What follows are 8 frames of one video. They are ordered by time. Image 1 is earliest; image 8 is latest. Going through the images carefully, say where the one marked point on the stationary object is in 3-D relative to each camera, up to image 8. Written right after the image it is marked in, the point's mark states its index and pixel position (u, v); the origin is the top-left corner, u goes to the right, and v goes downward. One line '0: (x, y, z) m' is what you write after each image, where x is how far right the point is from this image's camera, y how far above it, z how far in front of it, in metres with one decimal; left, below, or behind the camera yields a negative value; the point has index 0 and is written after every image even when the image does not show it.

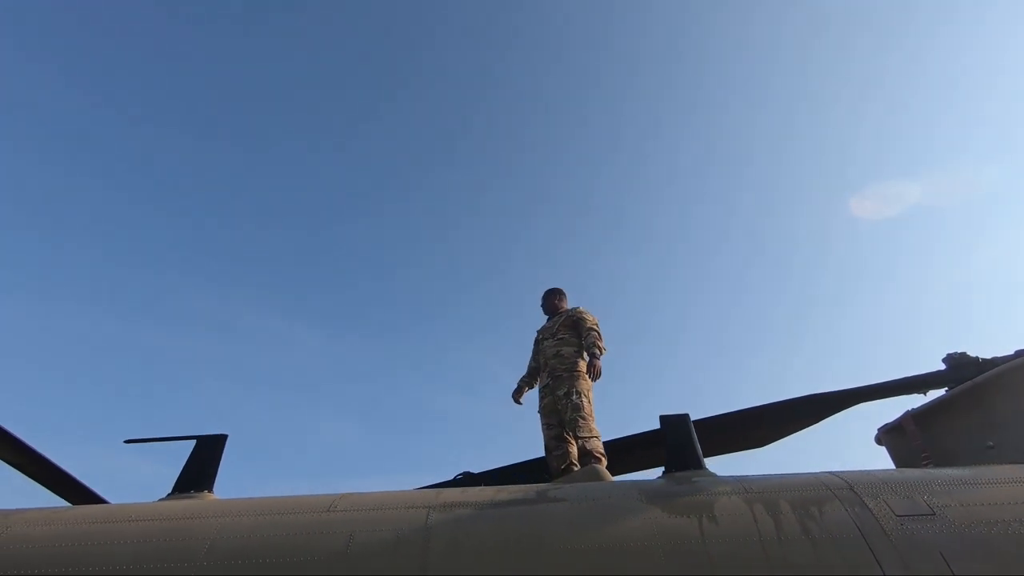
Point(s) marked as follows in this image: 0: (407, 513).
0: (-0.5, -1.1, +2.7) m
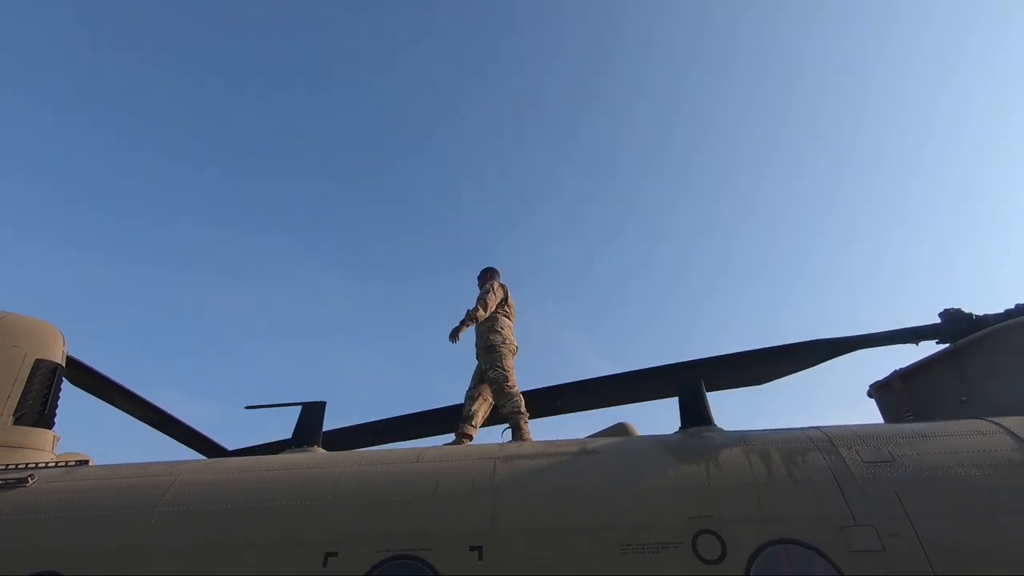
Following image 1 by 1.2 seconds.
0: (-0.2, -1.2, +3.5) m
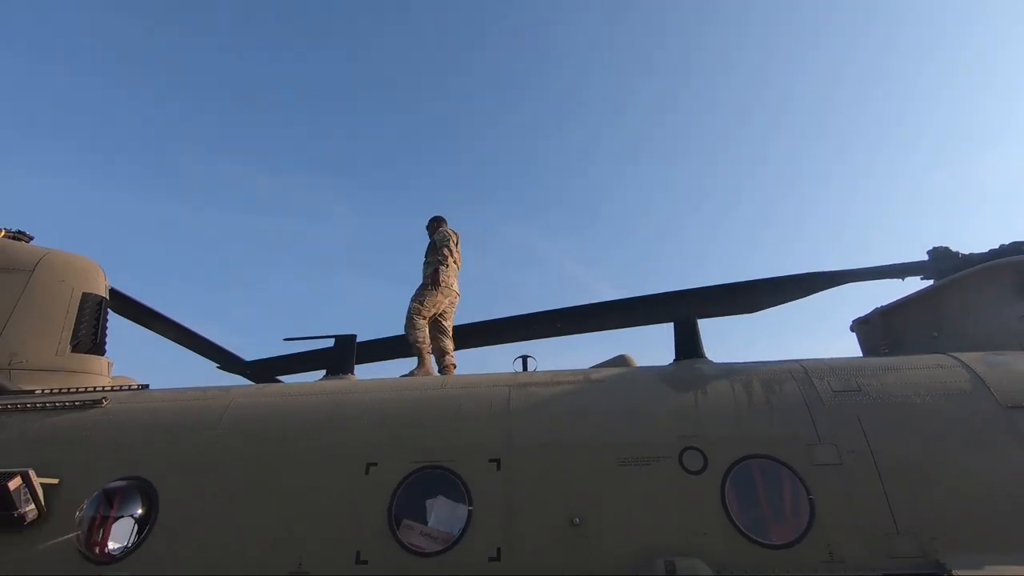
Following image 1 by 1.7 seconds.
0: (-0.1, -0.8, +4.0) m
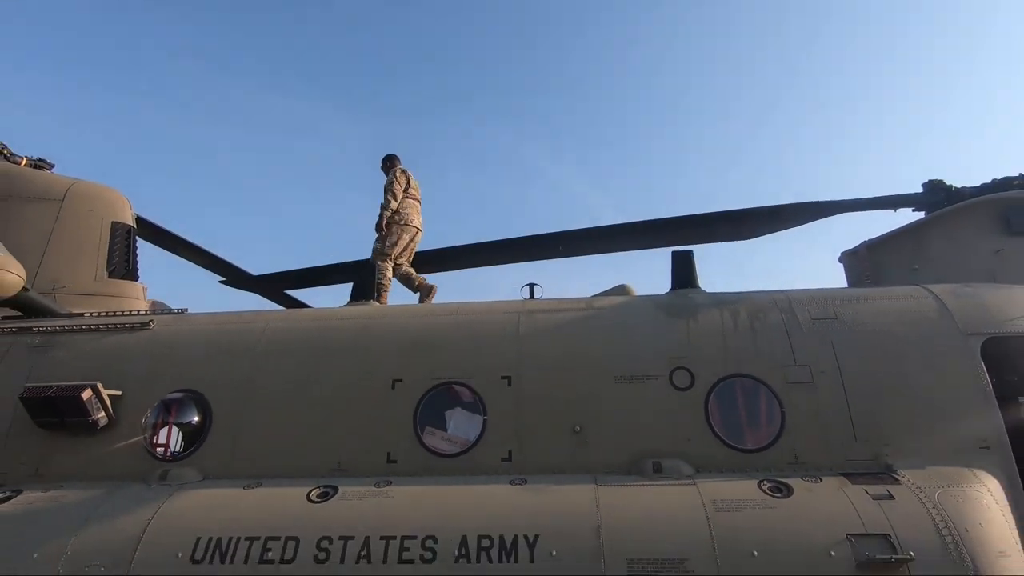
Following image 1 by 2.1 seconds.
0: (0.0, -0.2, +4.4) m
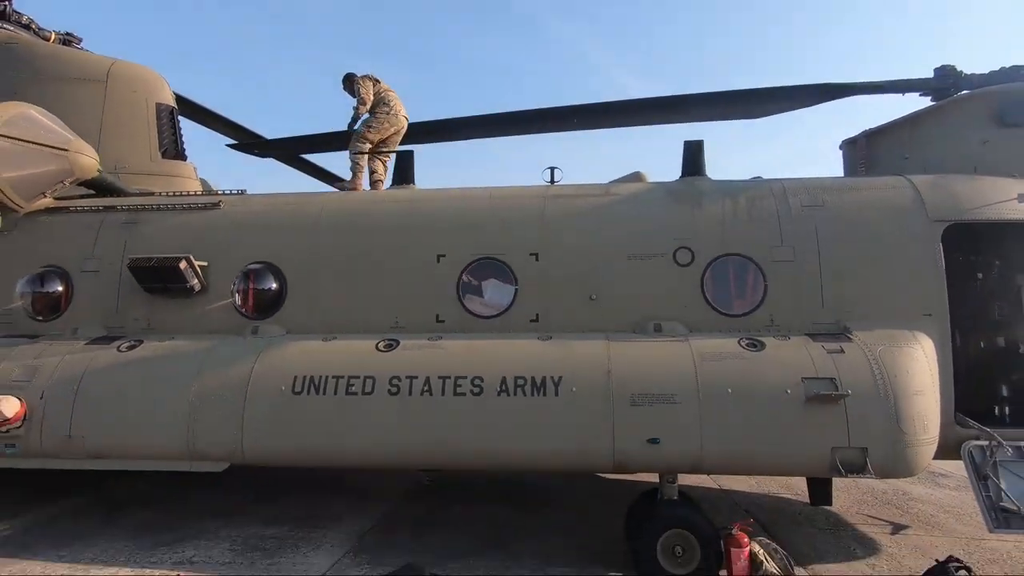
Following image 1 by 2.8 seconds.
0: (+0.2, +0.8, +5.0) m
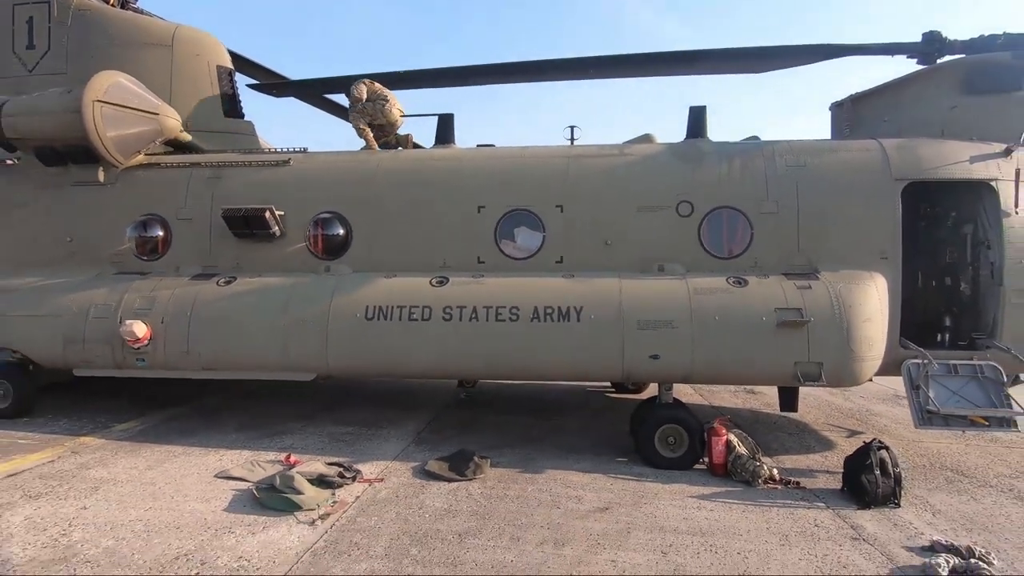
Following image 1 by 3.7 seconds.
0: (+0.5, +1.4, +5.9) m
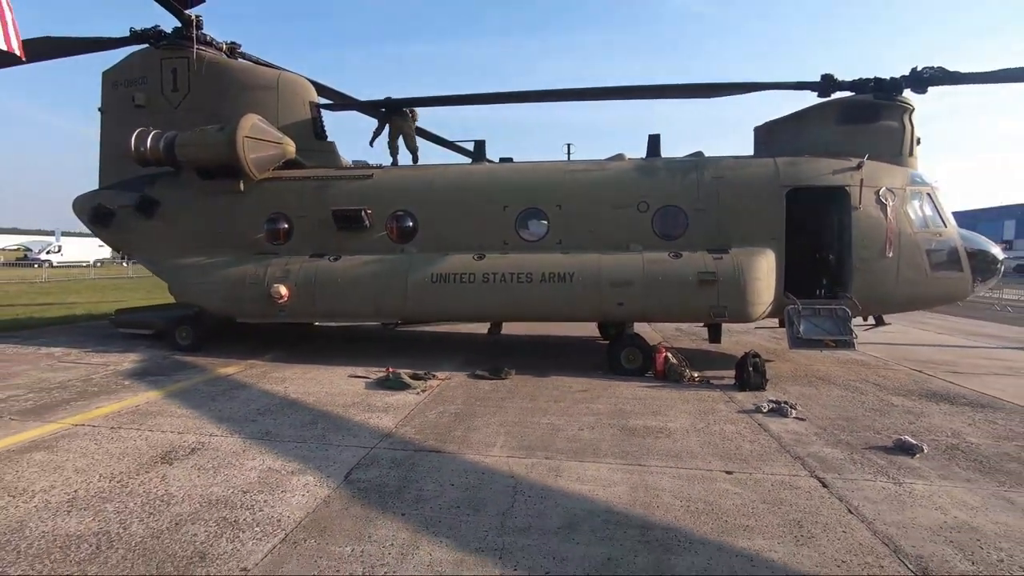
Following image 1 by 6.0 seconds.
0: (+0.7, +1.8, +8.6) m
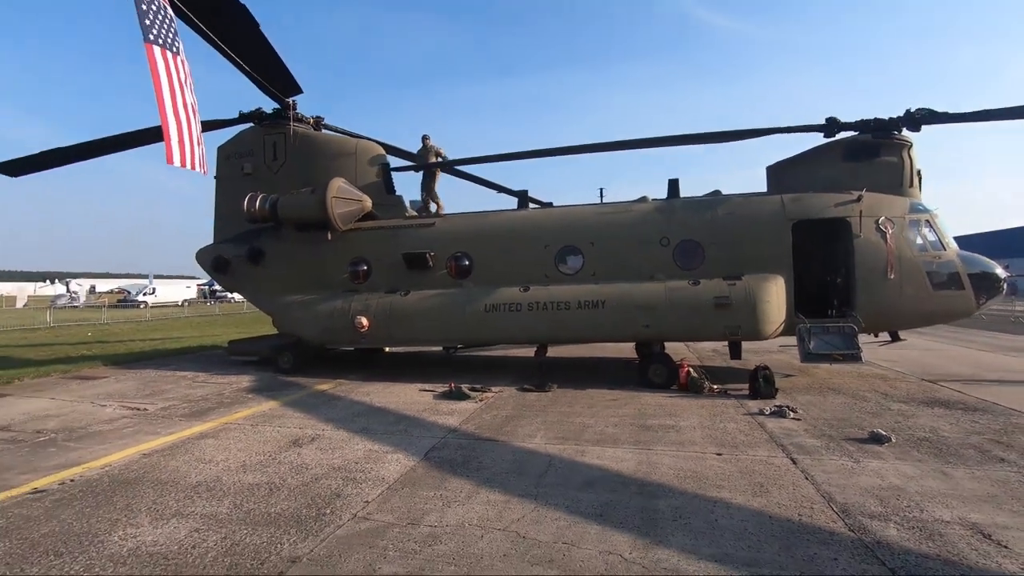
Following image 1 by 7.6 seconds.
0: (+1.5, +1.3, +10.1) m
